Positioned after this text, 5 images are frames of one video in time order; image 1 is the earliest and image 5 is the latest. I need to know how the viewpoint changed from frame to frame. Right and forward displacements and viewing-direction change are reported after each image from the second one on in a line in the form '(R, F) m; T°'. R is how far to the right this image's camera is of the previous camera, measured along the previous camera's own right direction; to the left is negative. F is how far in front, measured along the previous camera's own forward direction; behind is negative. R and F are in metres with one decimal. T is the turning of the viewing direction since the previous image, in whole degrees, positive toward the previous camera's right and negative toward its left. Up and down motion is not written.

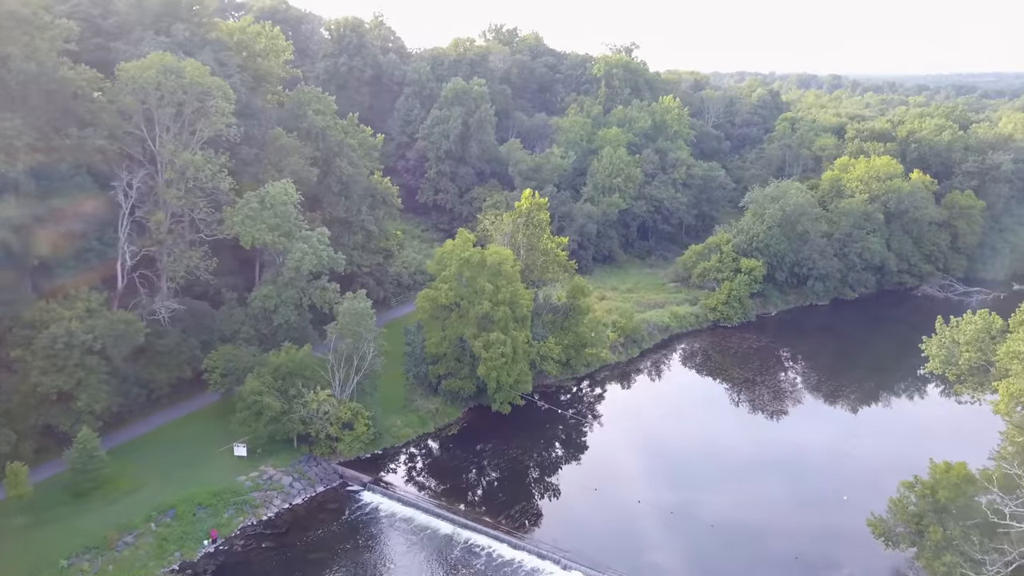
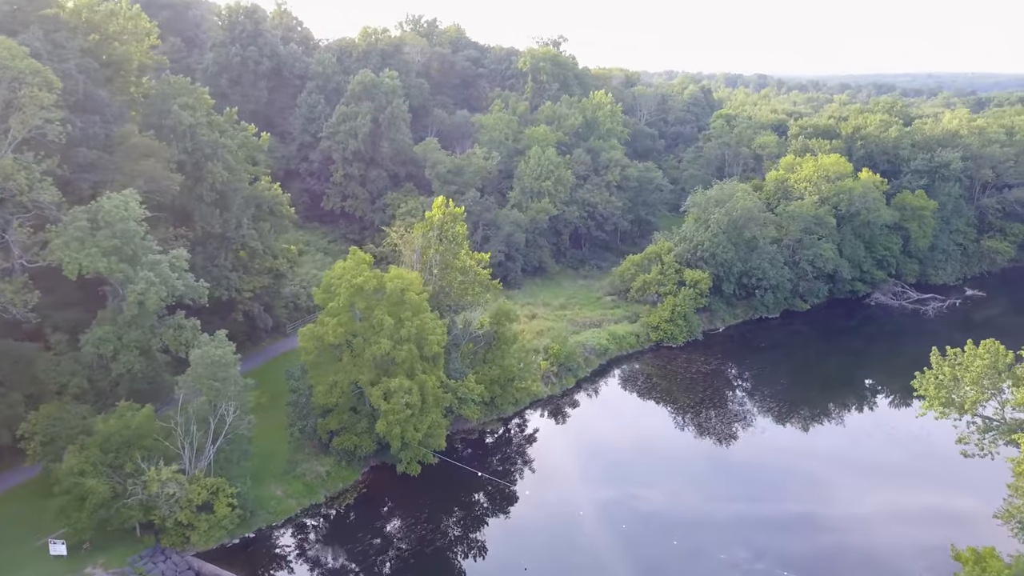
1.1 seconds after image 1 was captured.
(+1.0, +6.4) m; +5°
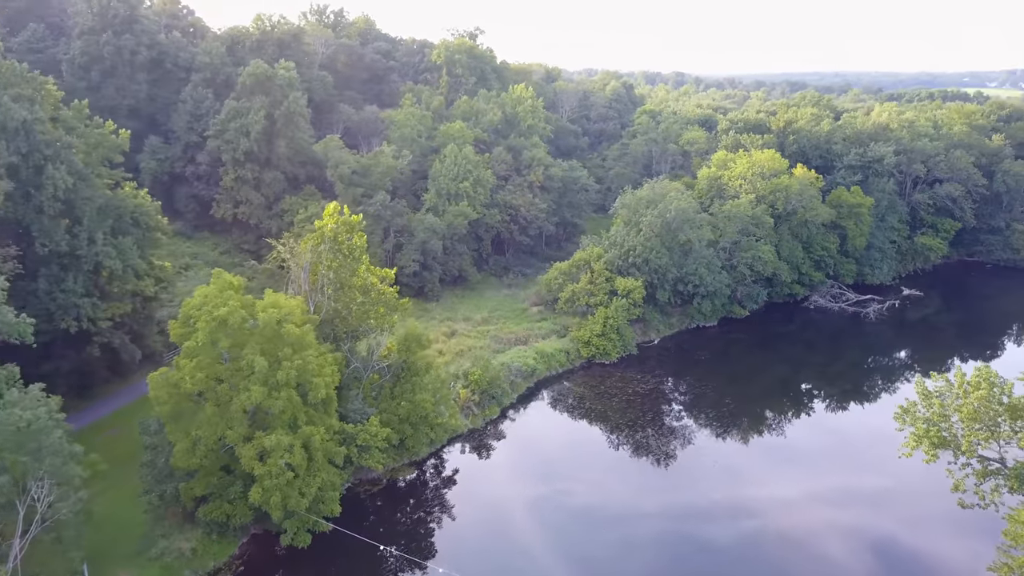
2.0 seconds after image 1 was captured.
(+0.6, +4.9) m; +5°
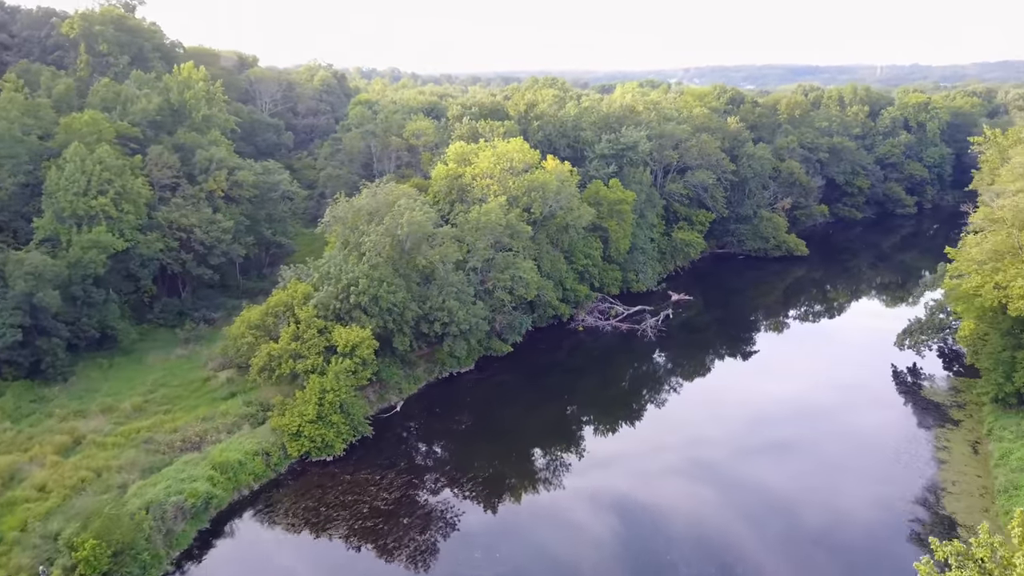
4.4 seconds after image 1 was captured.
(+2.4, +12.5) m; +19°
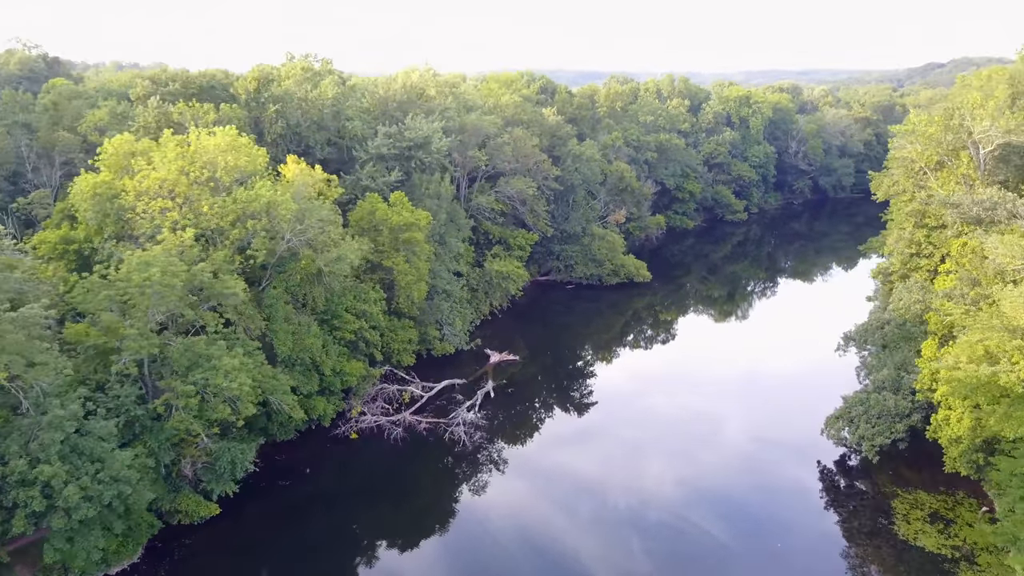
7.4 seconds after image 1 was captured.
(+2.6, +15.1) m; +14°
